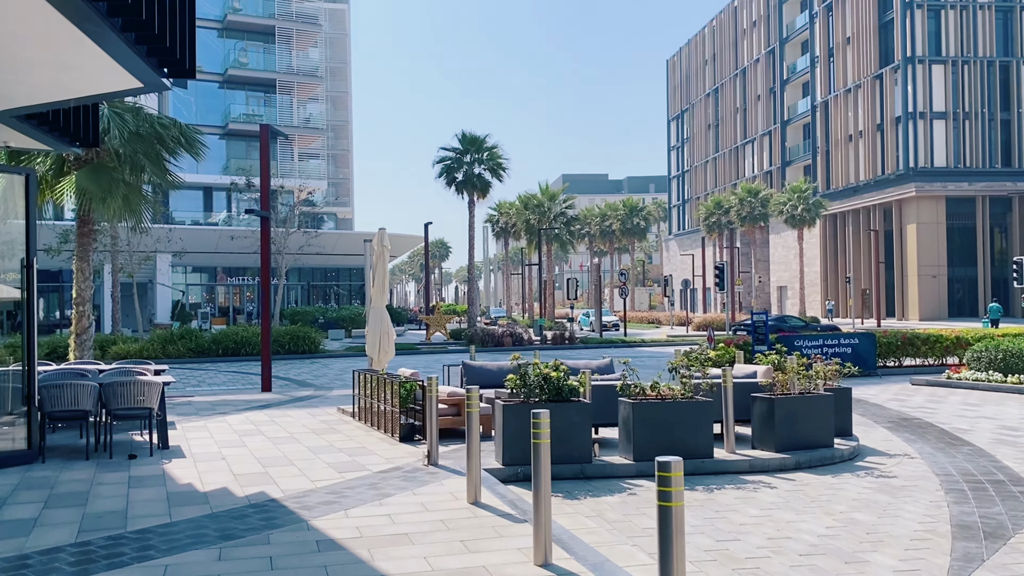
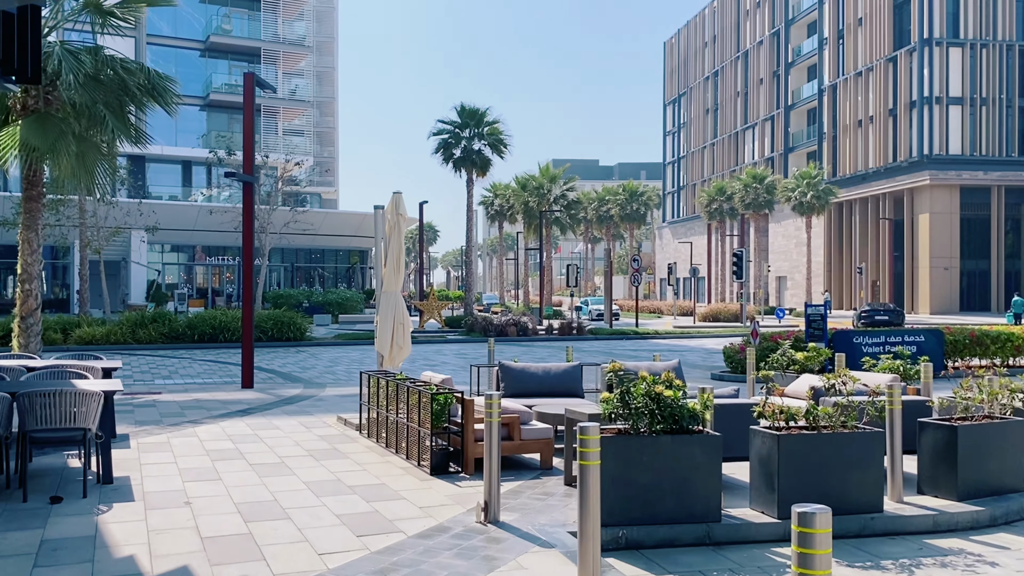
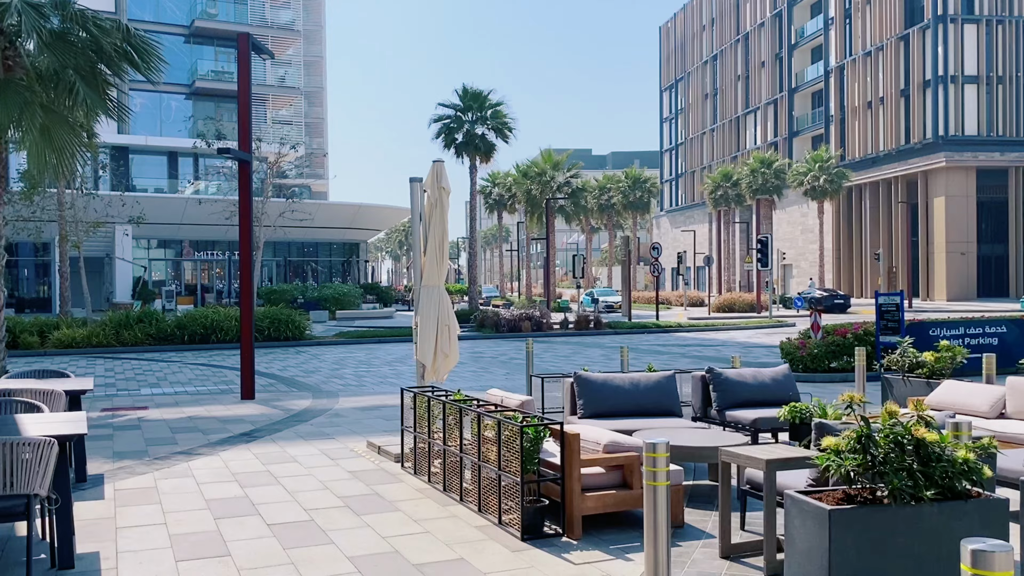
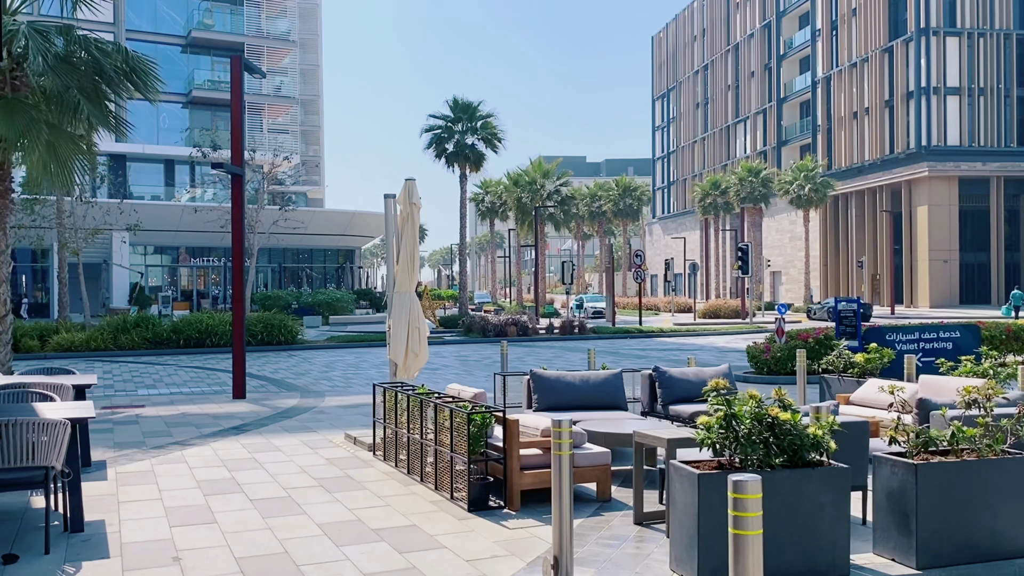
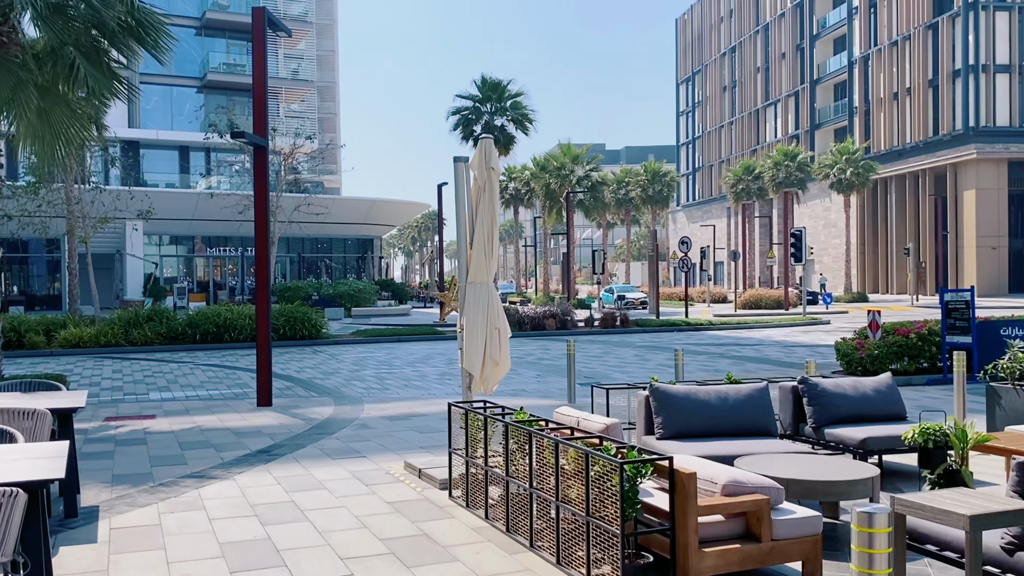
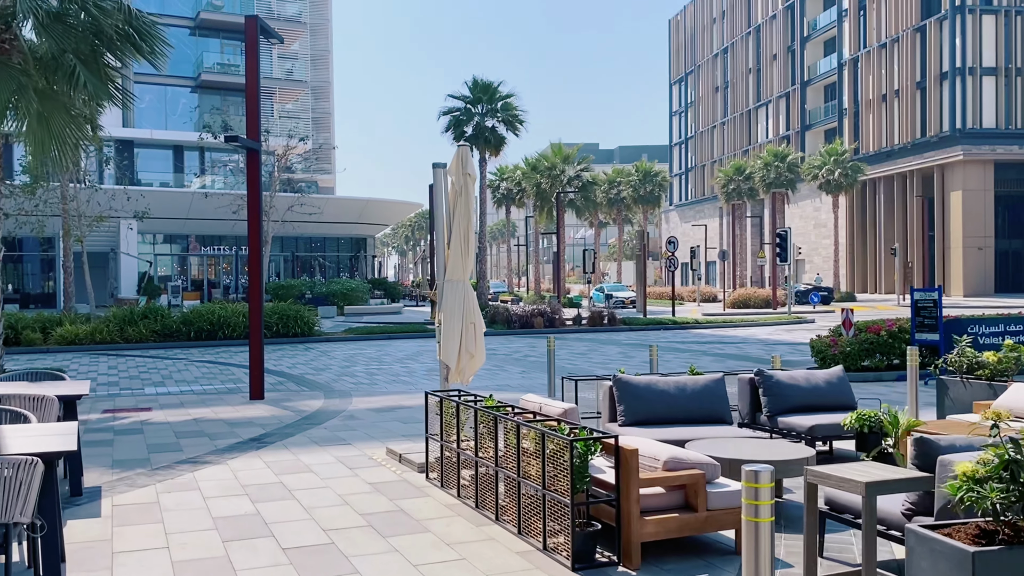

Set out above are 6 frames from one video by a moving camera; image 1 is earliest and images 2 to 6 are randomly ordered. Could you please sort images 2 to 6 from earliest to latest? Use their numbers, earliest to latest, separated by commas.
2, 4, 3, 6, 5
